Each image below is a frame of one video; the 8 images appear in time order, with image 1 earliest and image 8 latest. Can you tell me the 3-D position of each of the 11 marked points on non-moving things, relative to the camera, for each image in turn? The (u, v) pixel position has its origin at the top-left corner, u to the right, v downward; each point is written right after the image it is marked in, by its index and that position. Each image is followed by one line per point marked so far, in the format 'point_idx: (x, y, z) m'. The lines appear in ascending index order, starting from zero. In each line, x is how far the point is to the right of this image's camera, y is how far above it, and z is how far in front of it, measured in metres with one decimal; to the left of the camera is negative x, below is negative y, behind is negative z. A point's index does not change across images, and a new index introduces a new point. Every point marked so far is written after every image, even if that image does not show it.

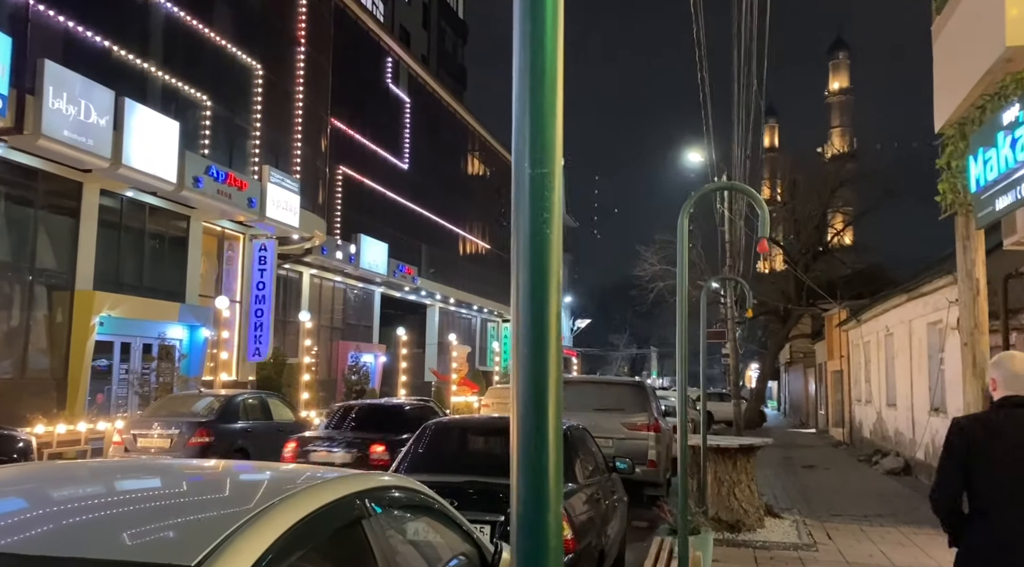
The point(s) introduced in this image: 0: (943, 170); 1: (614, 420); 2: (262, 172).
0: (+4.0, +1.1, +8.1) m
1: (+1.5, -1.9, +12.1) m
2: (-5.5, +2.5, +19.5) m
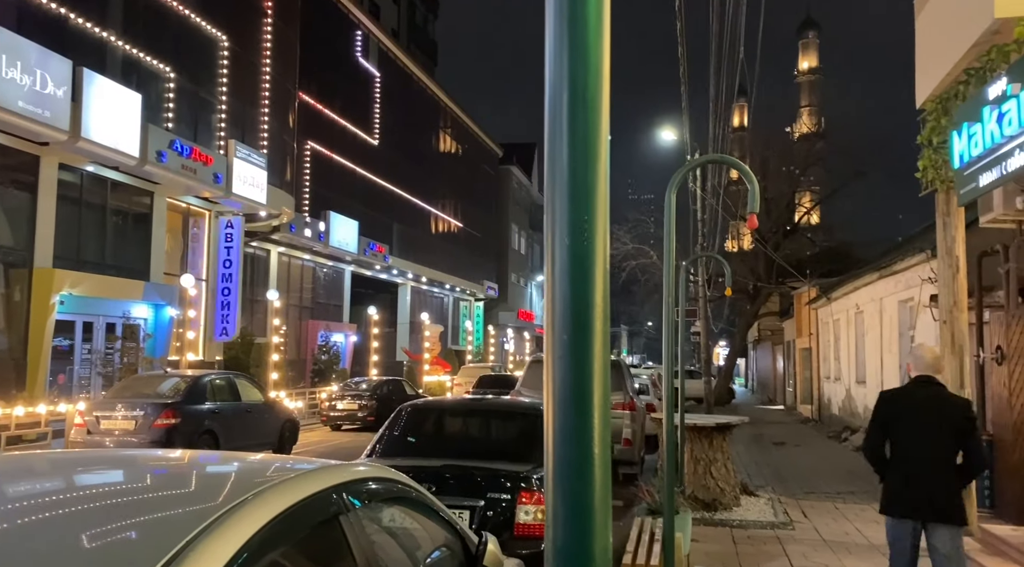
0: (+3.7, +1.3, +8.0) m
1: (+1.1, -1.6, +12.0) m
2: (-6.2, +3.0, +19.1) m
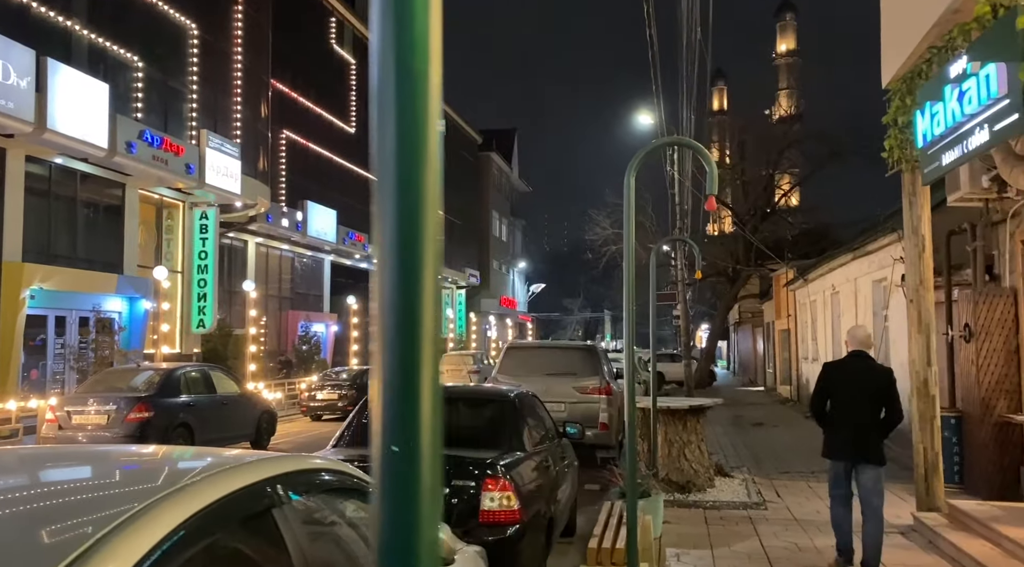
0: (+3.4, +1.5, +8.0) m
1: (+0.8, -1.4, +12.0) m
2: (-6.7, +3.1, +18.9) m
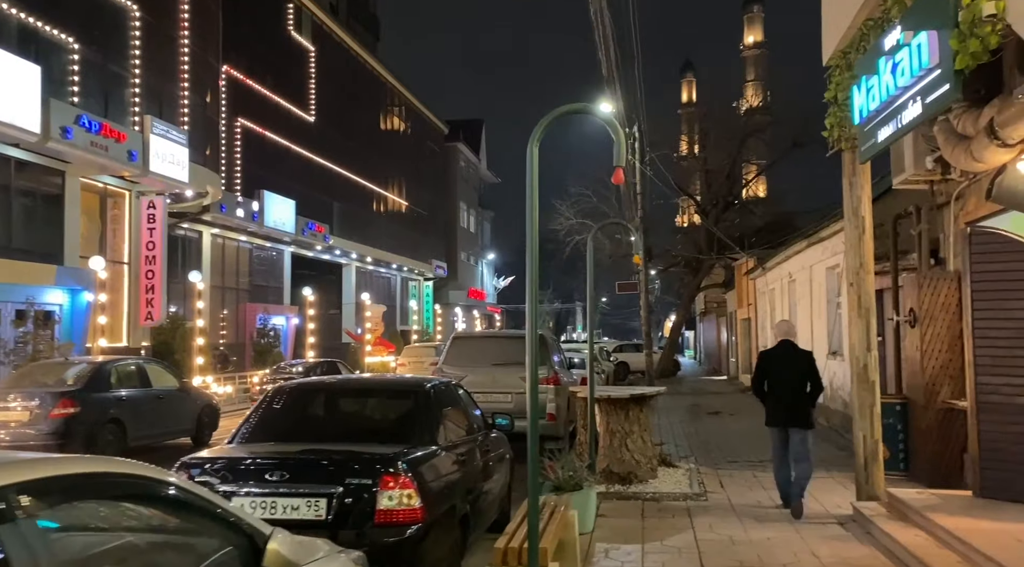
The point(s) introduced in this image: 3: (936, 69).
0: (+2.8, +1.6, +7.7) m
1: (0.0, -1.2, +11.7) m
2: (-7.7, +3.3, +18.3) m
3: (+2.5, +1.3, +5.3) m
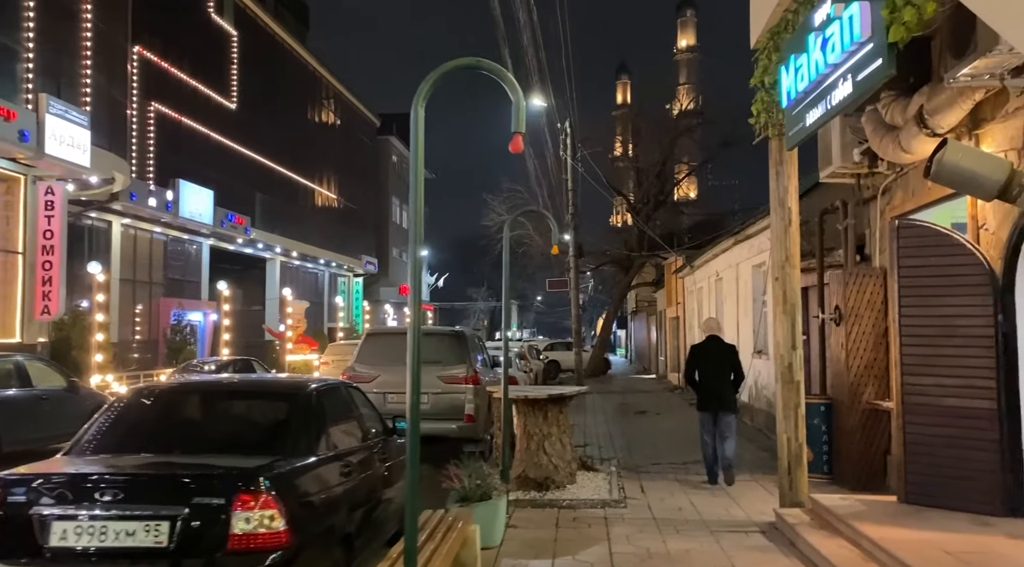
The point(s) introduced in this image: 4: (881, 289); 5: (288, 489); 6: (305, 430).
0: (+2.0, +1.6, +7.3) m
1: (-1.0, -1.1, +11.1) m
2: (-9.2, +3.5, +17.1) m
3: (+2.0, +1.3, +4.9) m
4: (+3.7, -0.1, +8.8) m
5: (-1.1, -1.0, +4.2) m
6: (-1.2, -0.9, +5.2) m
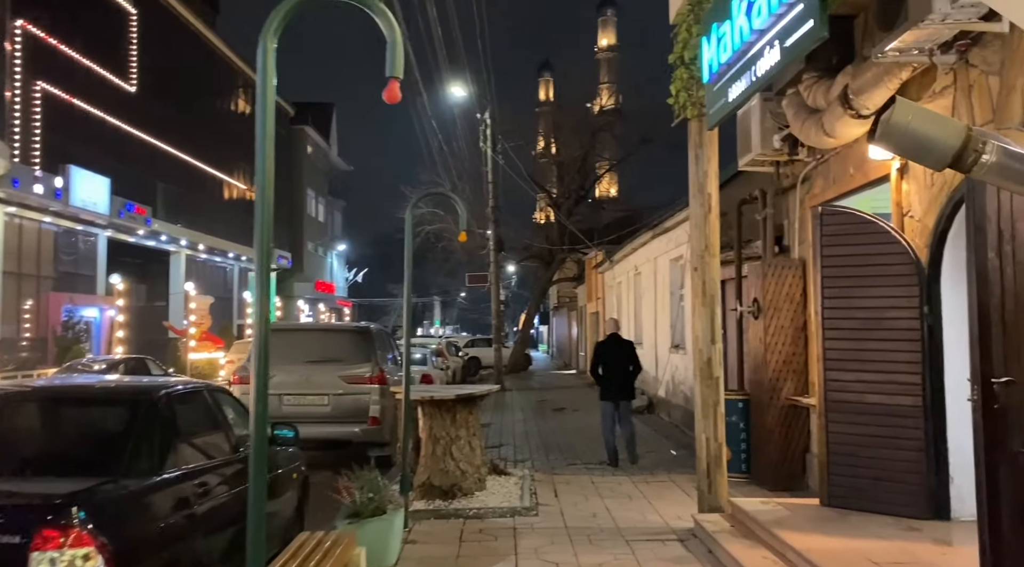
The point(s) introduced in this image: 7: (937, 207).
0: (+1.3, +1.7, +6.9) m
1: (-2.1, -1.1, +10.4) m
2: (-10.7, +3.6, +15.6) m
3: (+1.4, +1.4, +4.4) m
4: (+2.8, 0.0, +8.4) m
5: (-1.6, -0.9, +3.5) m
6: (-1.8, -0.8, +4.5) m
7: (+2.9, +0.5, +6.1) m
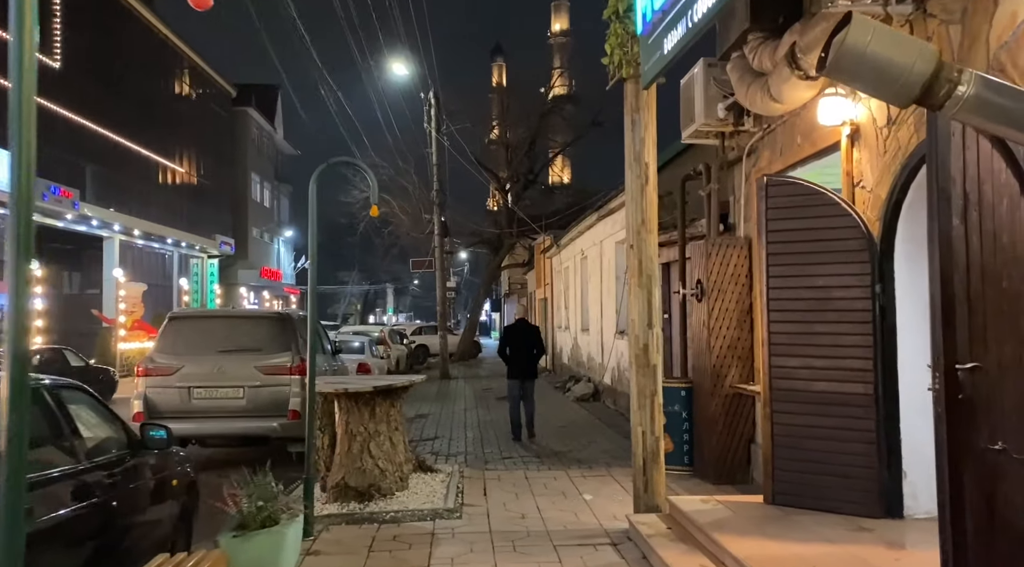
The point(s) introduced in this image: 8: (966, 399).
0: (+0.7, +1.9, +6.2) m
1: (-2.9, -0.9, +9.6) m
2: (-11.8, +3.8, +14.3) m
3: (+1.0, +1.5, +3.7) m
4: (+2.1, +0.2, +7.9) m
5: (-2.0, -0.8, +2.7) m
6: (-2.2, -0.7, +3.7) m
7: (+2.4, +0.7, +5.5) m
8: (+1.9, -0.5, +3.8) m
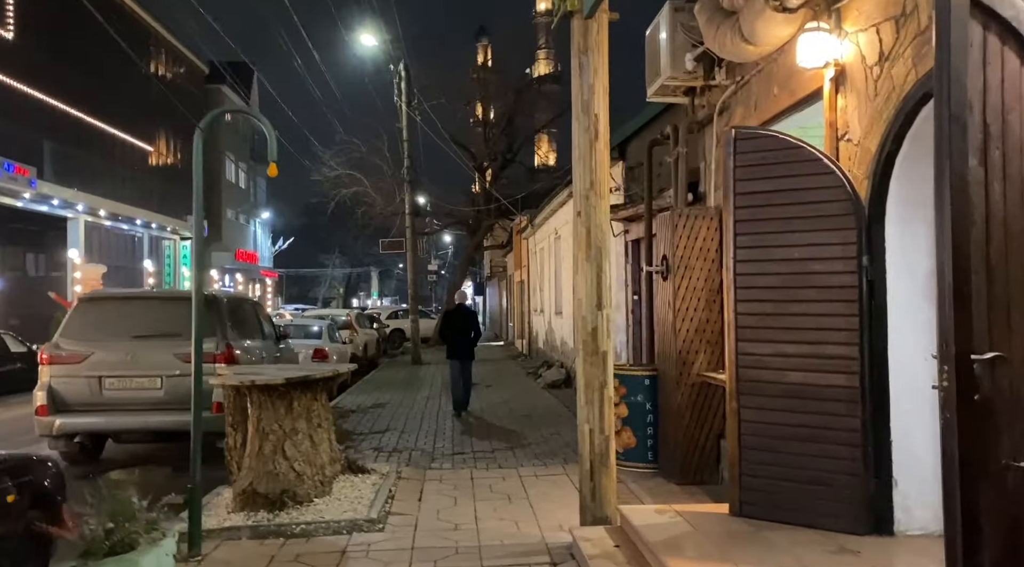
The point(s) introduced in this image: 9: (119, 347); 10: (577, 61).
0: (+0.2, +2.0, +5.2) m
1: (-3.4, -0.6, +8.6) m
2: (-12.4, +4.1, +13.1) m
3: (+0.5, +1.6, +2.8) m
4: (+1.6, +0.4, +7.0) m
5: (-2.4, -0.7, +1.8) m
6: (-2.7, -0.6, +2.7) m
7: (+1.9, +0.8, +4.6) m
8: (+1.5, -0.4, +2.9) m
9: (-3.8, -0.6, +8.5) m
10: (+0.4, +1.4, +5.4) m
